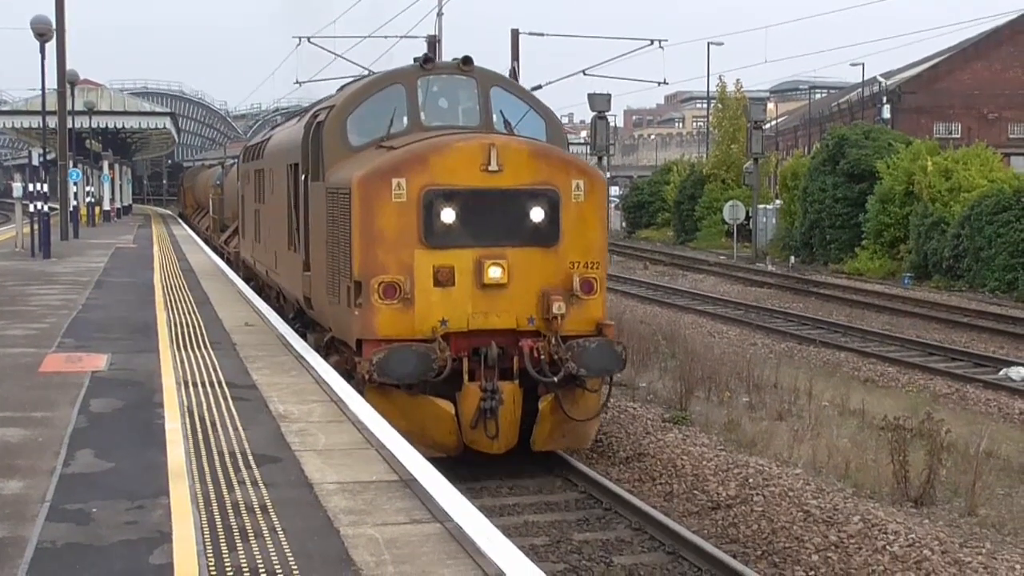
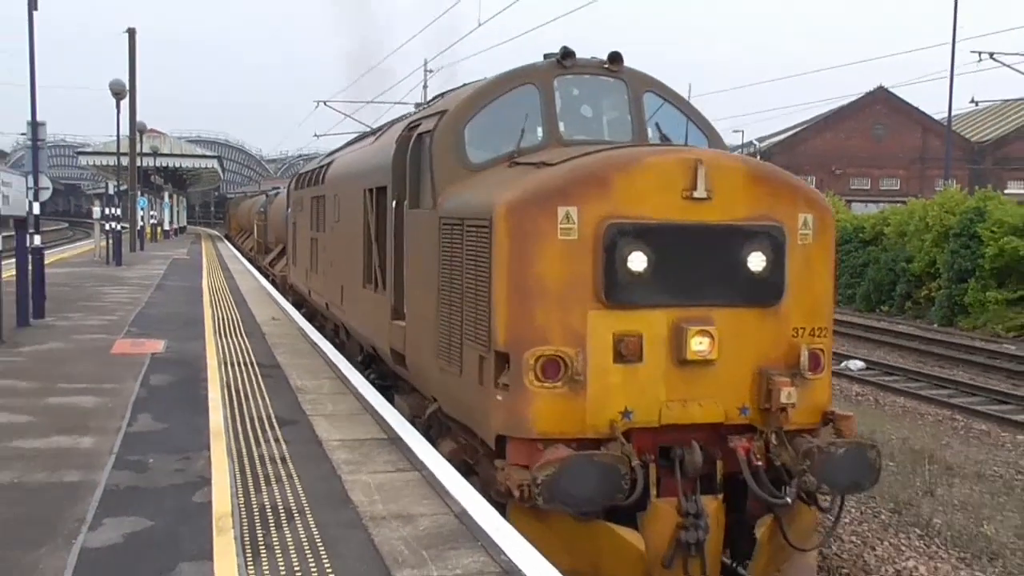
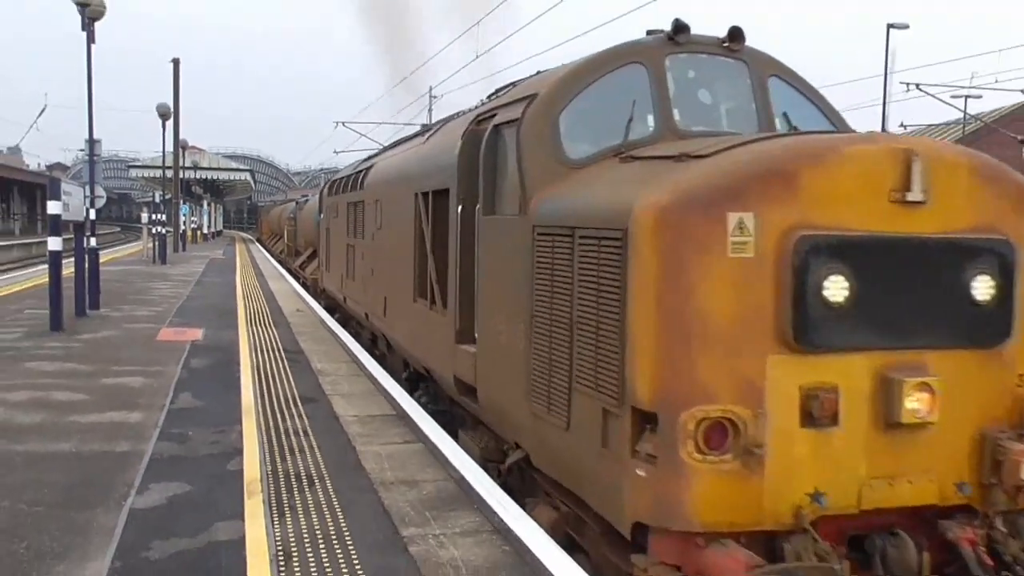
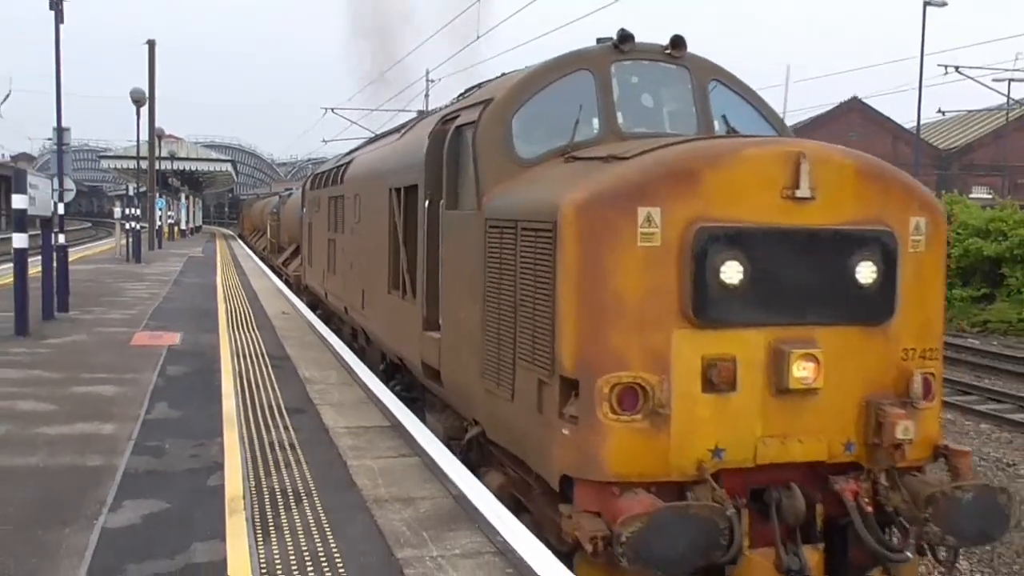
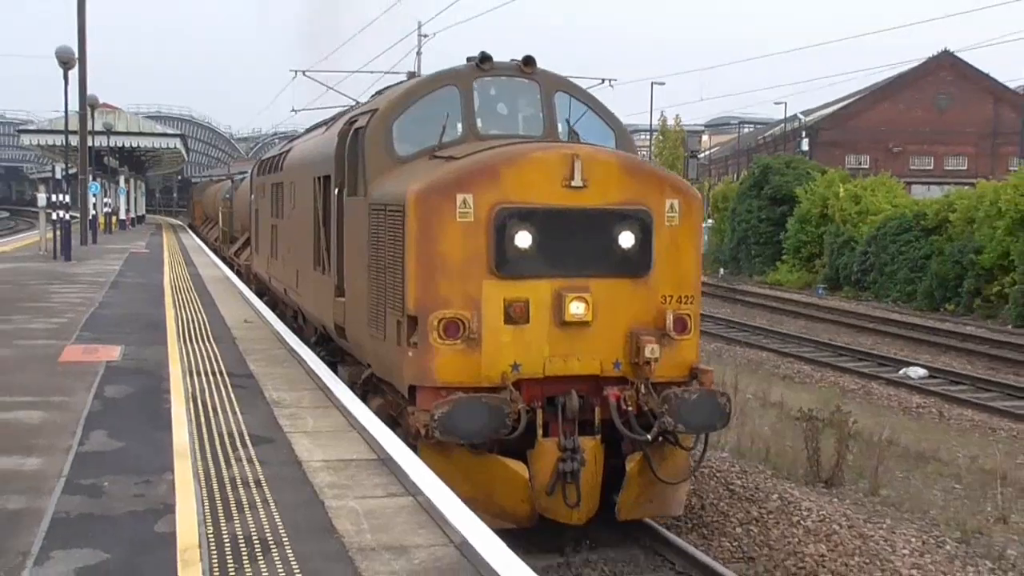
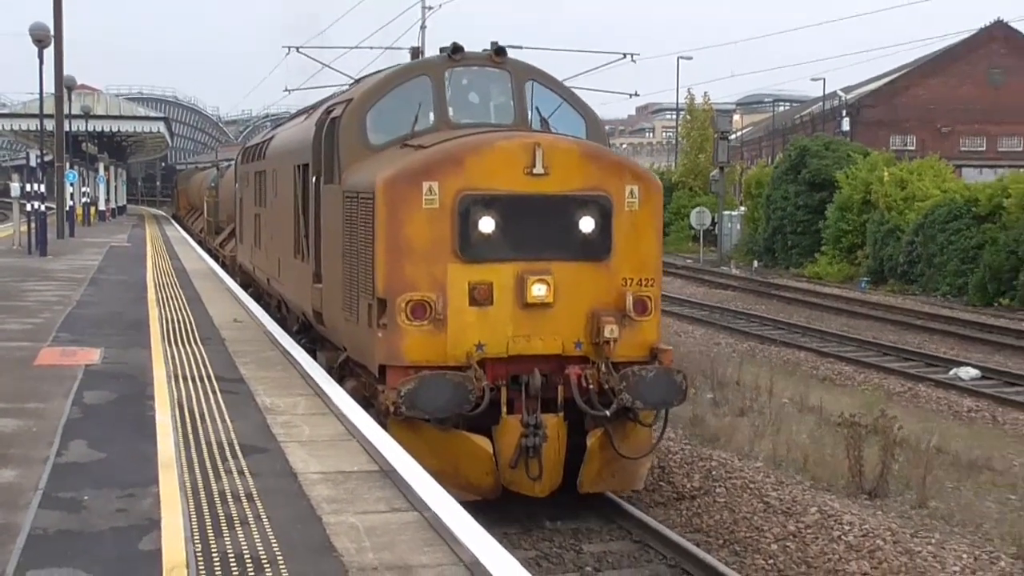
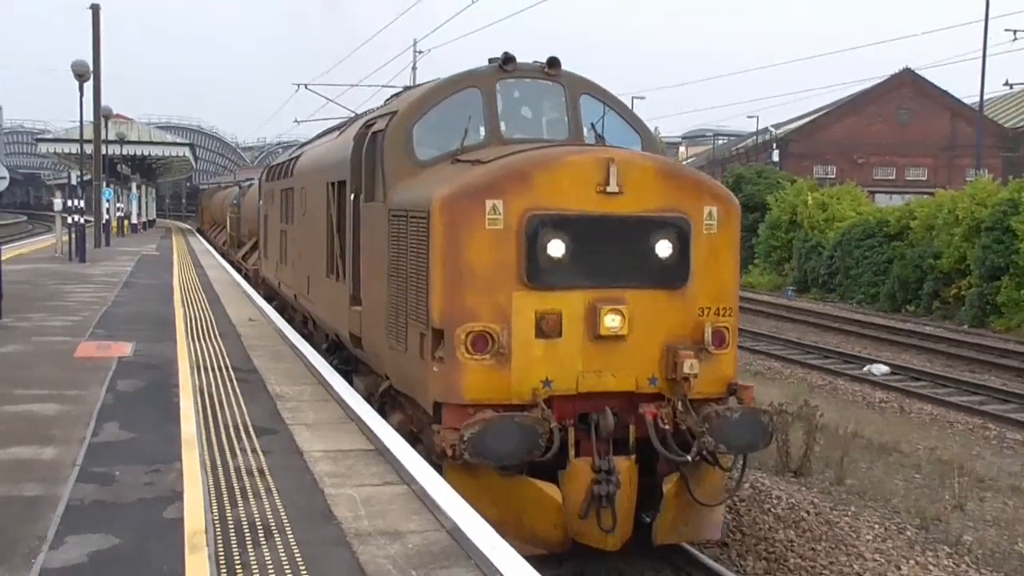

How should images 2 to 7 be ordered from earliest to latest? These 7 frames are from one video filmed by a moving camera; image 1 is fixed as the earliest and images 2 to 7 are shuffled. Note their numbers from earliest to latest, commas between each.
6, 5, 7, 2, 4, 3
